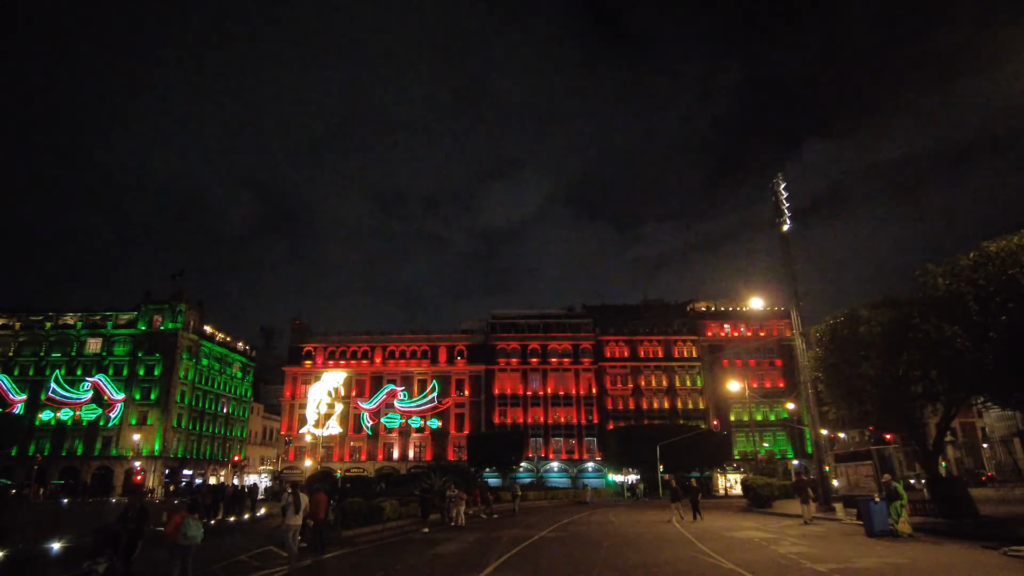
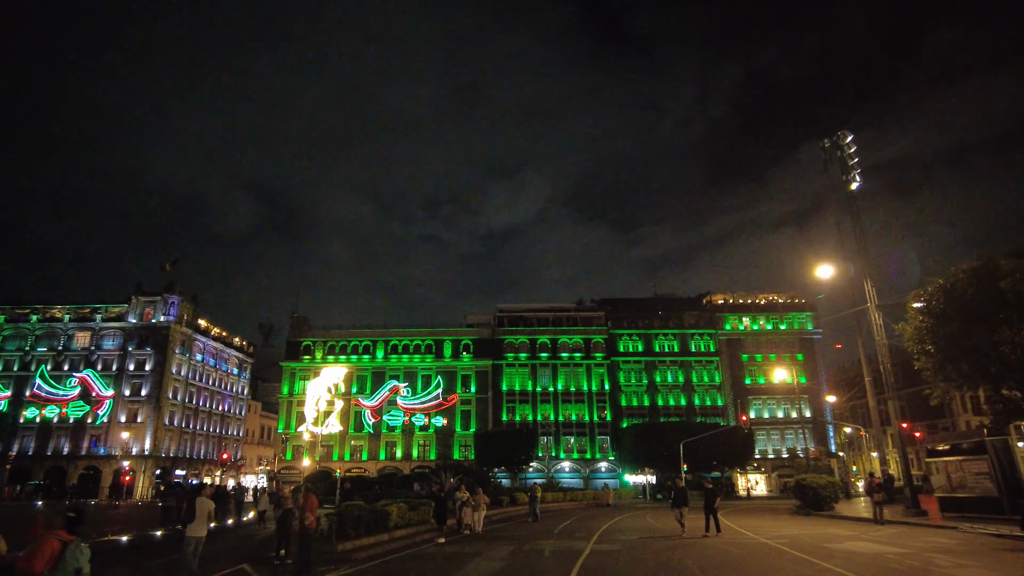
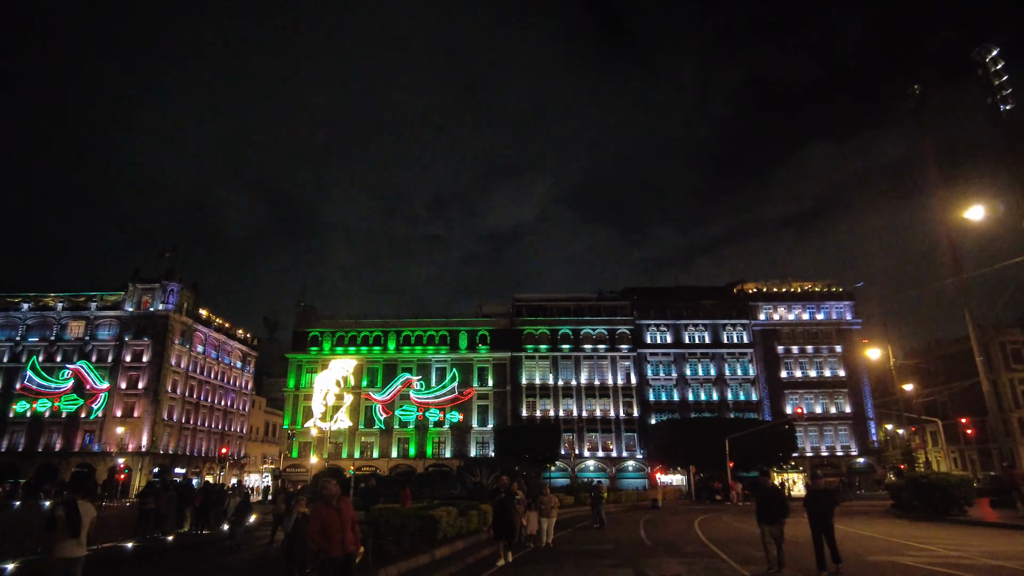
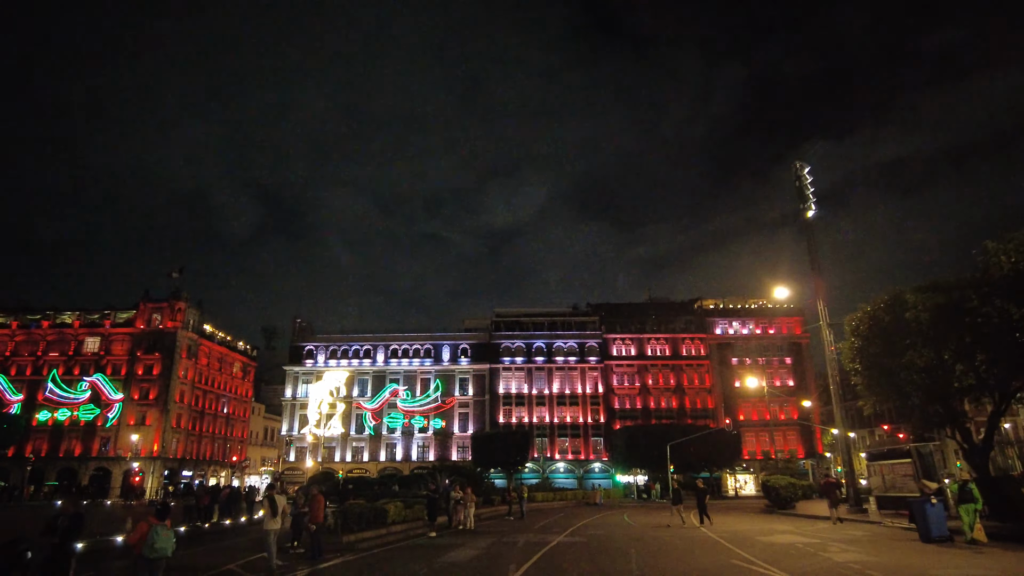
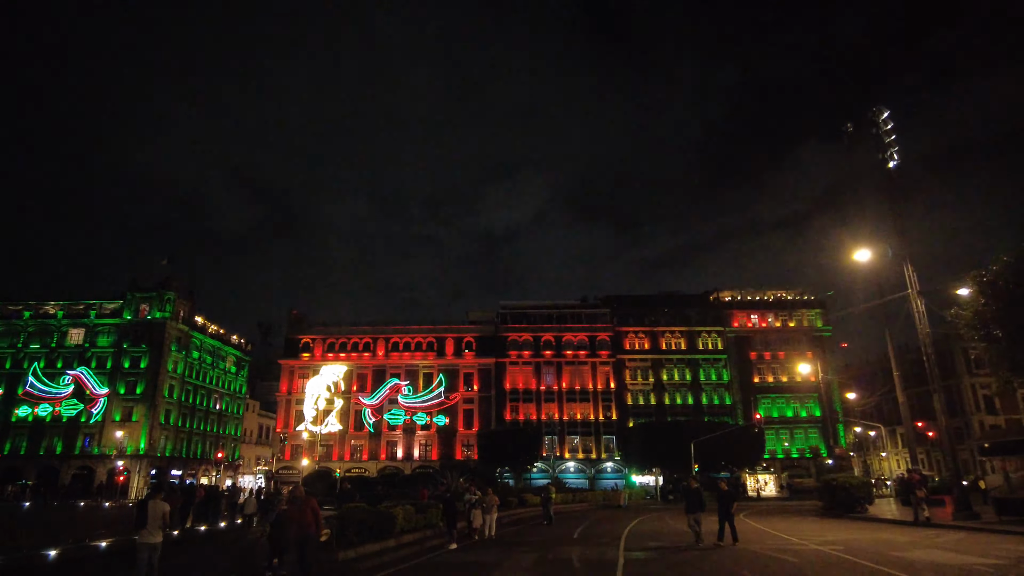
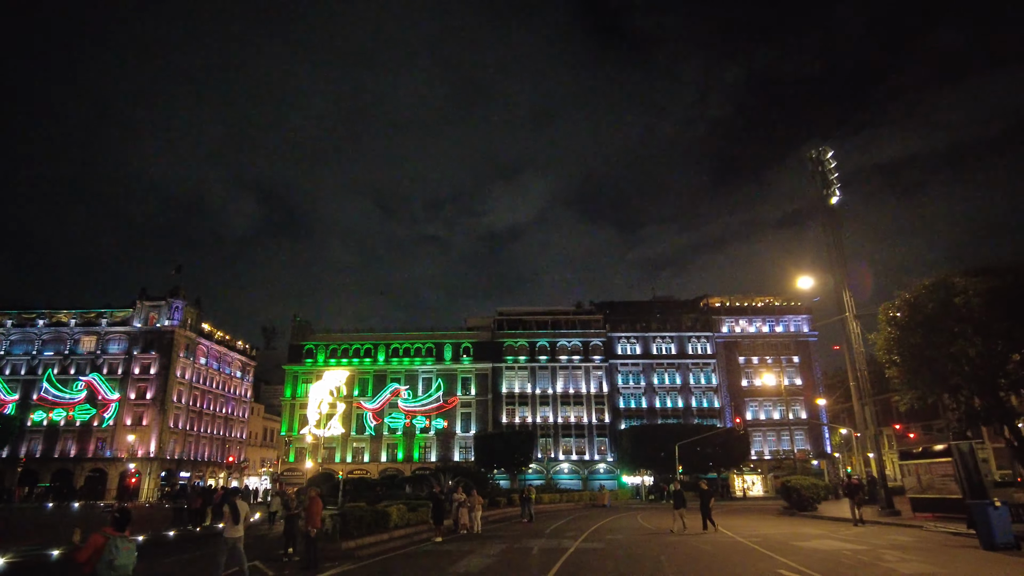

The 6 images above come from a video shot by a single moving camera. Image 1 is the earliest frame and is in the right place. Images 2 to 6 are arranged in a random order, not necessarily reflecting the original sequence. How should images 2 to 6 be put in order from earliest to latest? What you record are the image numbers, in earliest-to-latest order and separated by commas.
4, 6, 2, 5, 3
